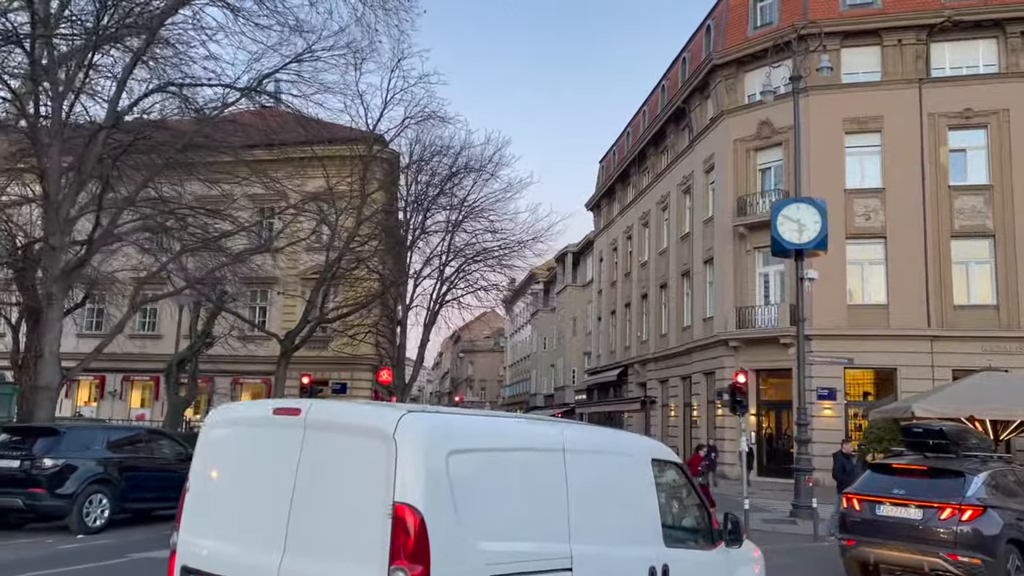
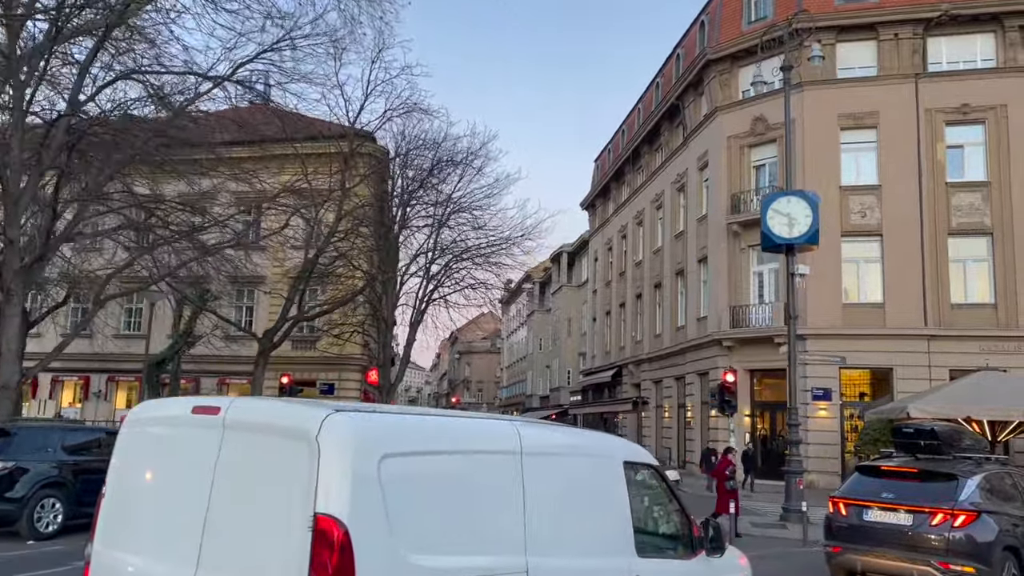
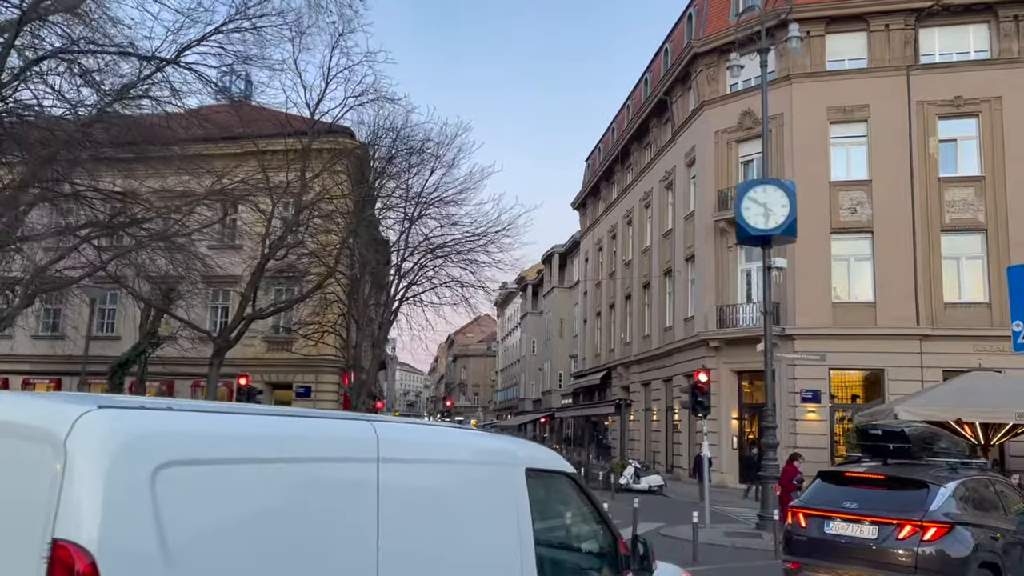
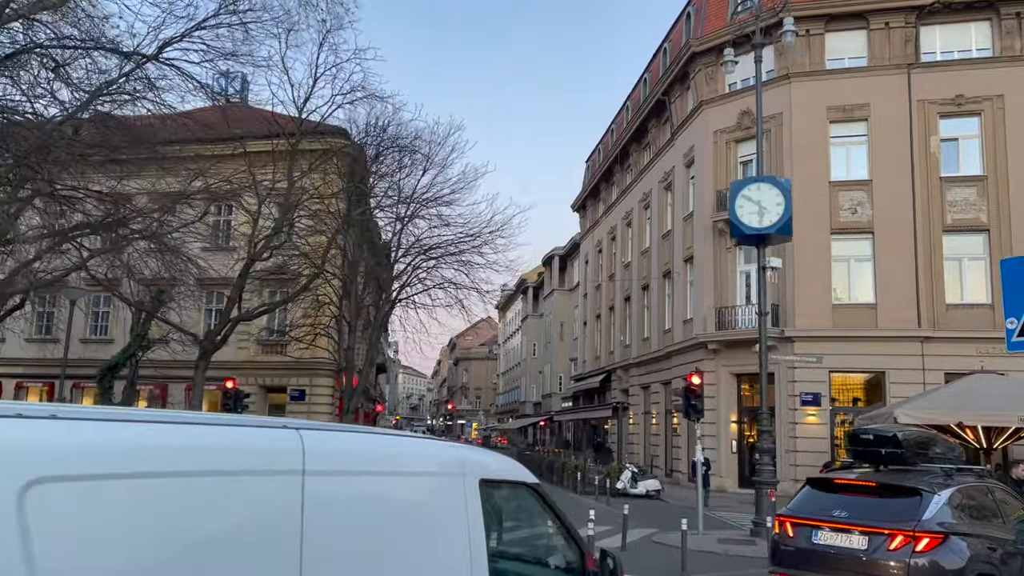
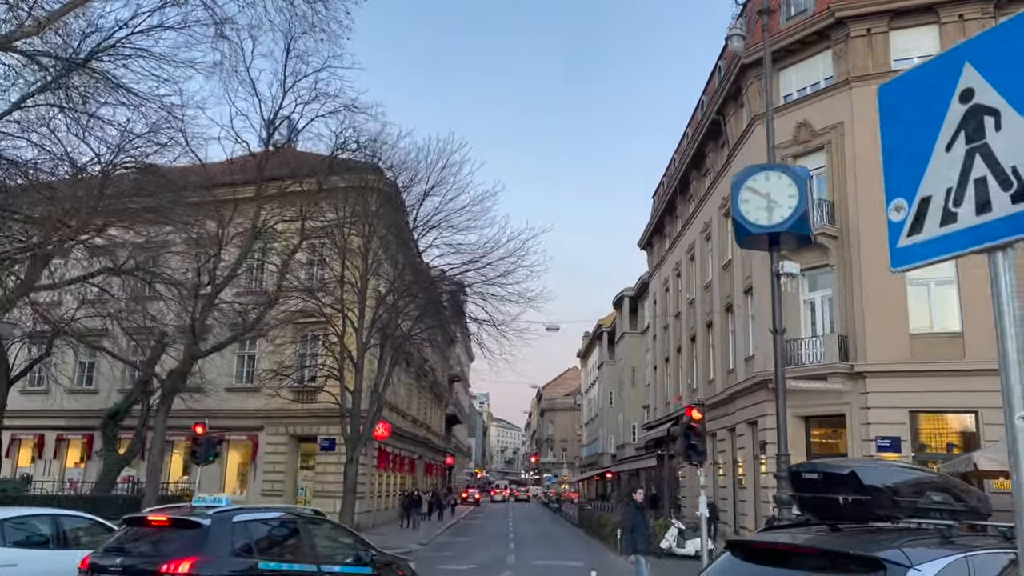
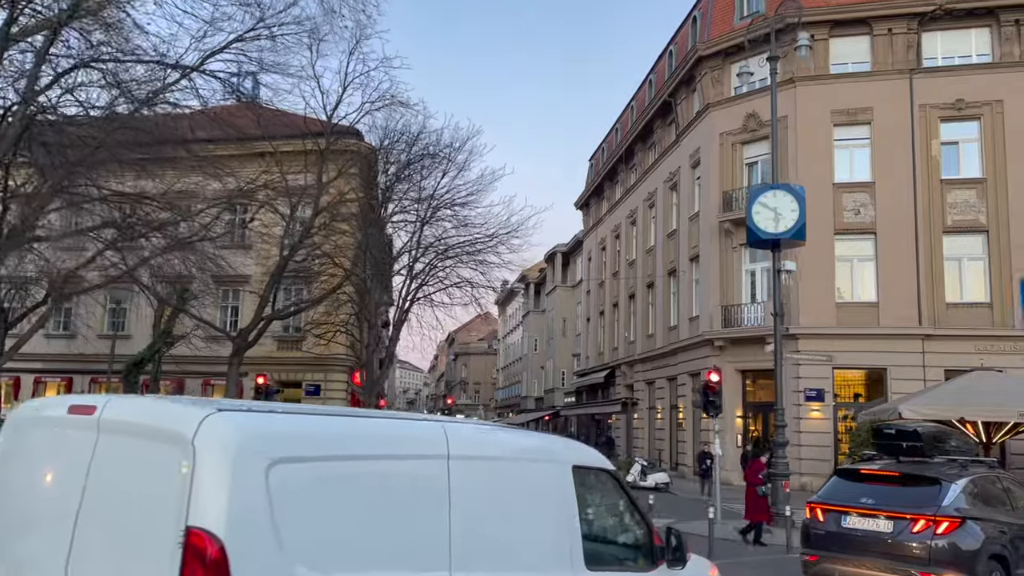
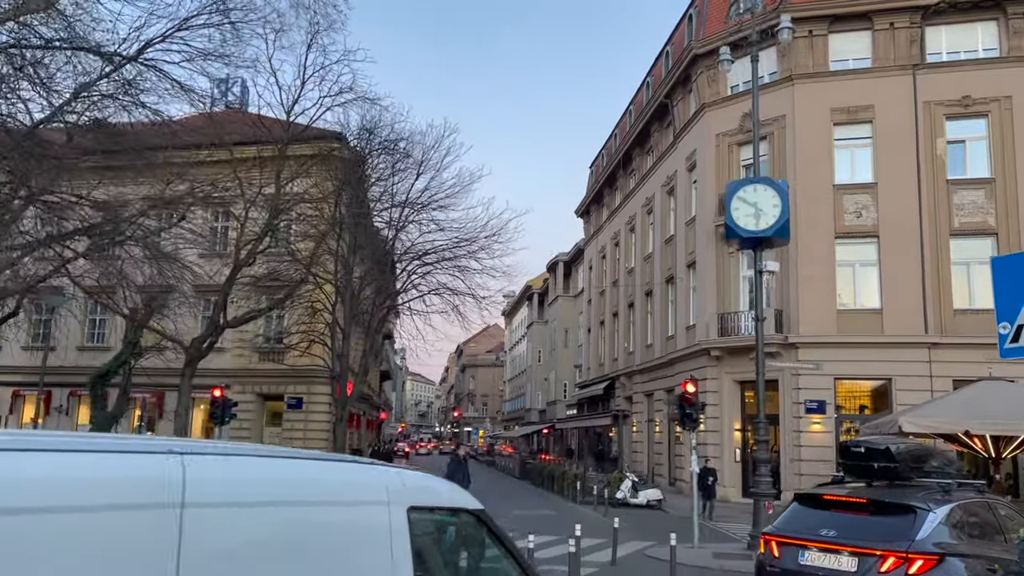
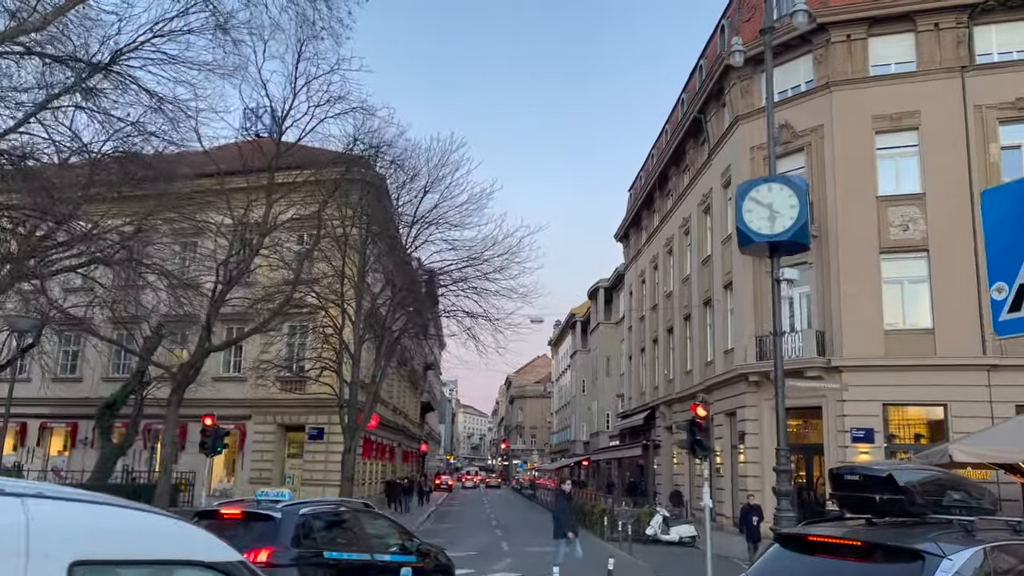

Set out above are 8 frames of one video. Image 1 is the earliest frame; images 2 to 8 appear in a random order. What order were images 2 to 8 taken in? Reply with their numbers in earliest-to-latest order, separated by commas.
2, 6, 3, 4, 7, 8, 5
